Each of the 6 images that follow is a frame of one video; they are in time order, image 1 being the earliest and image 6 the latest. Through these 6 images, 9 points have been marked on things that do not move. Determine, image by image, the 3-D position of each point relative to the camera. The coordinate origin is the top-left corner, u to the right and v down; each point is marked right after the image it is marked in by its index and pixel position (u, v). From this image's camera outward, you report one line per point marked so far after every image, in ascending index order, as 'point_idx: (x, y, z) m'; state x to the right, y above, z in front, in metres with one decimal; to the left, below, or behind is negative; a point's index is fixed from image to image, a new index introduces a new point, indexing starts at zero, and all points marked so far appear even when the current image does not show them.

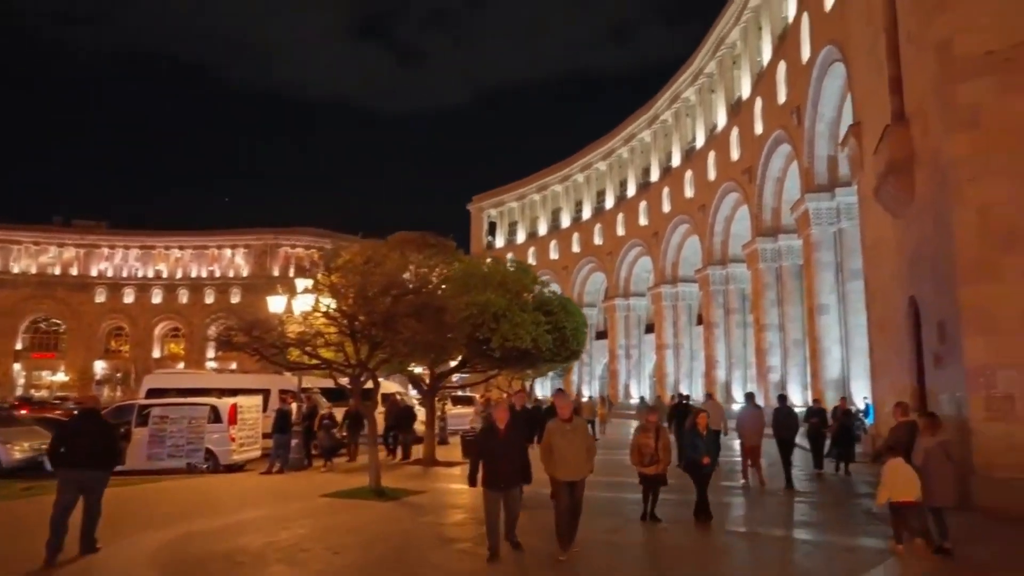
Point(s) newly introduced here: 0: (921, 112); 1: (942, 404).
0: (+6.1, +2.6, +10.7) m
1: (+6.0, -1.6, +10.0) m
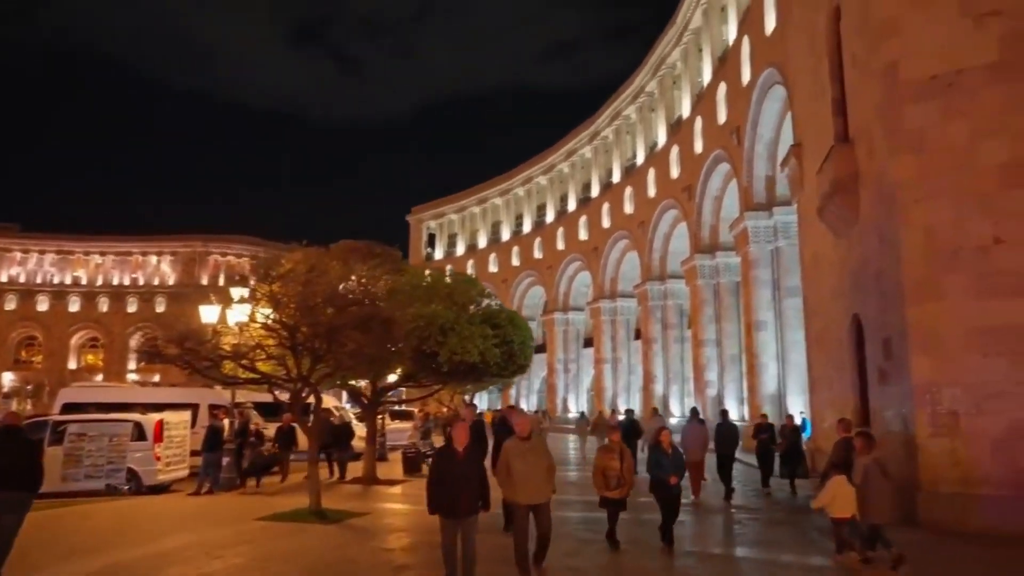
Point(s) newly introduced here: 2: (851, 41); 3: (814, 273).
0: (+5.4, +2.4, +10.9) m
1: (+5.3, -1.9, +10.2) m
2: (+5.5, +4.0, +11.5) m
3: (+6.7, +0.3, +15.7) m
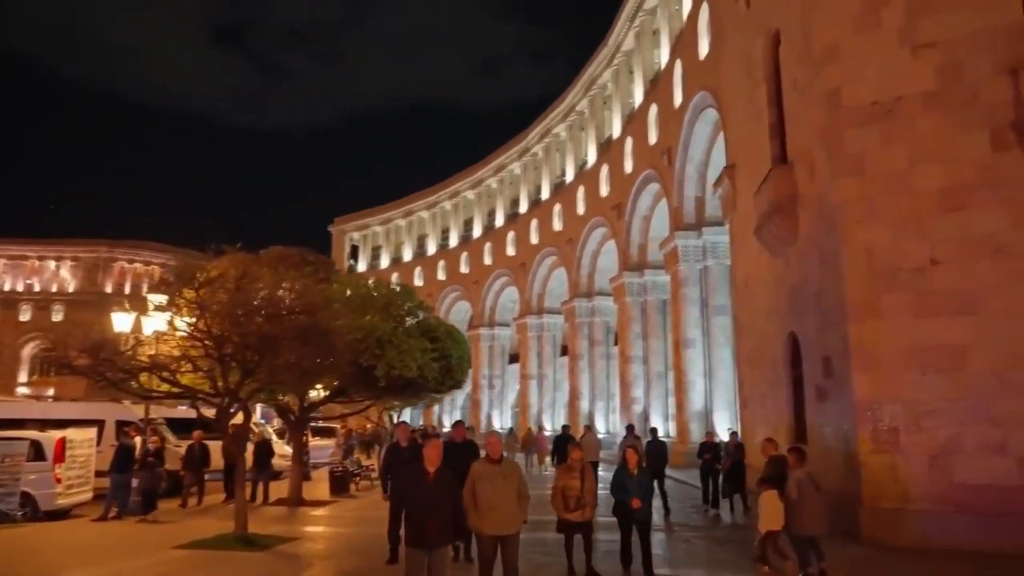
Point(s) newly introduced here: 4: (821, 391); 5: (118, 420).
0: (+4.6, +2.1, +11.2) m
1: (+4.5, -2.1, +10.3) m
2: (+4.6, +3.7, +11.8) m
3: (+5.3, -0.1, +16.0) m
4: (+4.6, -1.5, +10.6) m
5: (-10.3, -3.4, +18.6) m
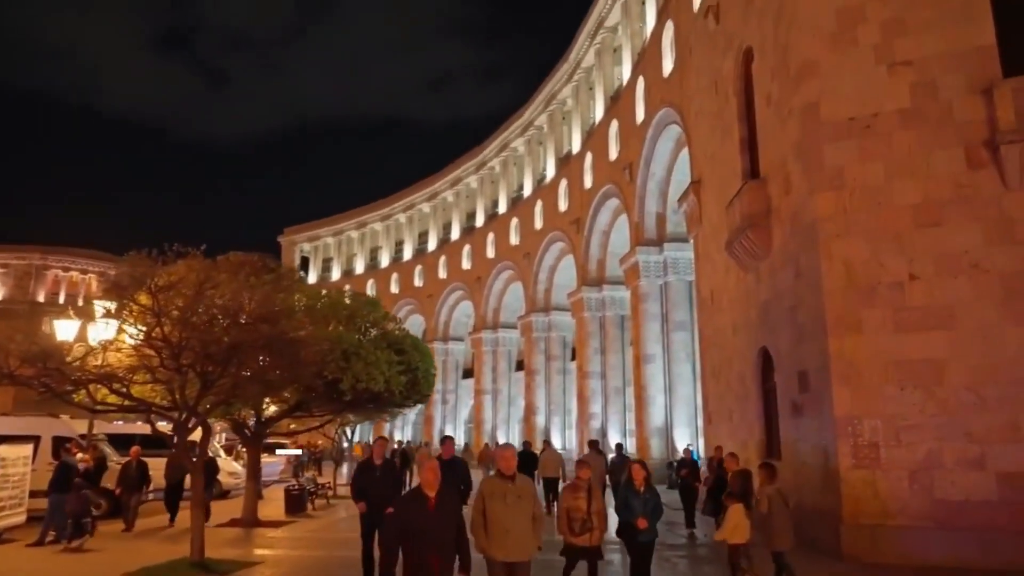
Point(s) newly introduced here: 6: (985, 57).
0: (+4.2, +1.8, +11.2) m
1: (+4.2, -2.3, +10.3) m
2: (+4.2, +3.4, +11.9) m
3: (+4.5, -0.4, +16.1) m
4: (+4.2, -1.7, +10.6) m
5: (-11.2, -3.6, +17.4) m
6: (+6.1, +3.0, +9.2) m
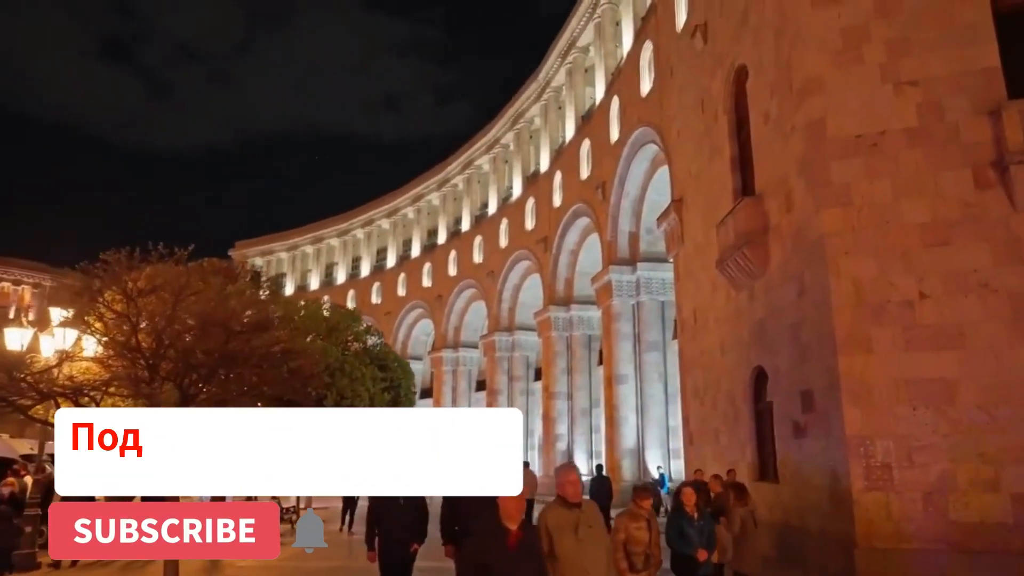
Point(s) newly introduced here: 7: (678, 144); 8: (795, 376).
0: (+4.2, +1.6, +11.1) m
1: (+4.1, -2.6, +10.0) m
2: (+4.2, +3.1, +11.9) m
3: (+4.1, -0.8, +15.9) m
4: (+4.1, -2.0, +10.4) m
5: (-11.8, -3.7, +16.1) m
6: (+6.2, +2.7, +9.3) m
7: (+4.1, +3.6, +17.8) m
8: (+4.1, -1.3, +10.5) m
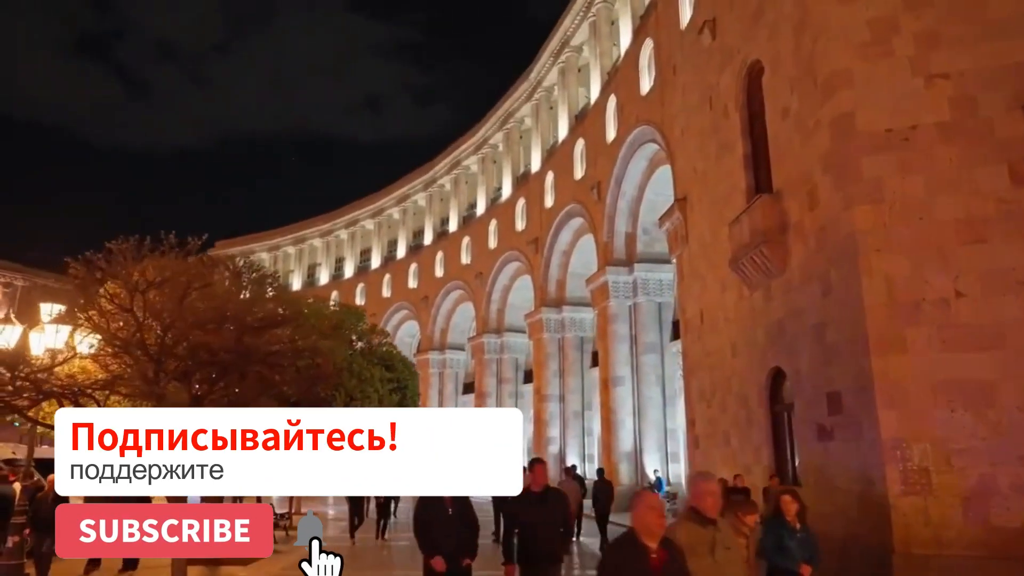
0: (+4.4, +1.6, +10.8) m
1: (+4.4, -2.6, +9.7) m
2: (+4.4, +3.1, +11.6) m
3: (+4.2, -0.8, +15.6) m
4: (+4.4, -2.0, +10.1) m
5: (-11.7, -3.7, +15.3) m
6: (+6.5, +2.7, +9.1) m
7: (+4.2, +3.6, +17.5) m
8: (+4.4, -1.3, +10.2) m
